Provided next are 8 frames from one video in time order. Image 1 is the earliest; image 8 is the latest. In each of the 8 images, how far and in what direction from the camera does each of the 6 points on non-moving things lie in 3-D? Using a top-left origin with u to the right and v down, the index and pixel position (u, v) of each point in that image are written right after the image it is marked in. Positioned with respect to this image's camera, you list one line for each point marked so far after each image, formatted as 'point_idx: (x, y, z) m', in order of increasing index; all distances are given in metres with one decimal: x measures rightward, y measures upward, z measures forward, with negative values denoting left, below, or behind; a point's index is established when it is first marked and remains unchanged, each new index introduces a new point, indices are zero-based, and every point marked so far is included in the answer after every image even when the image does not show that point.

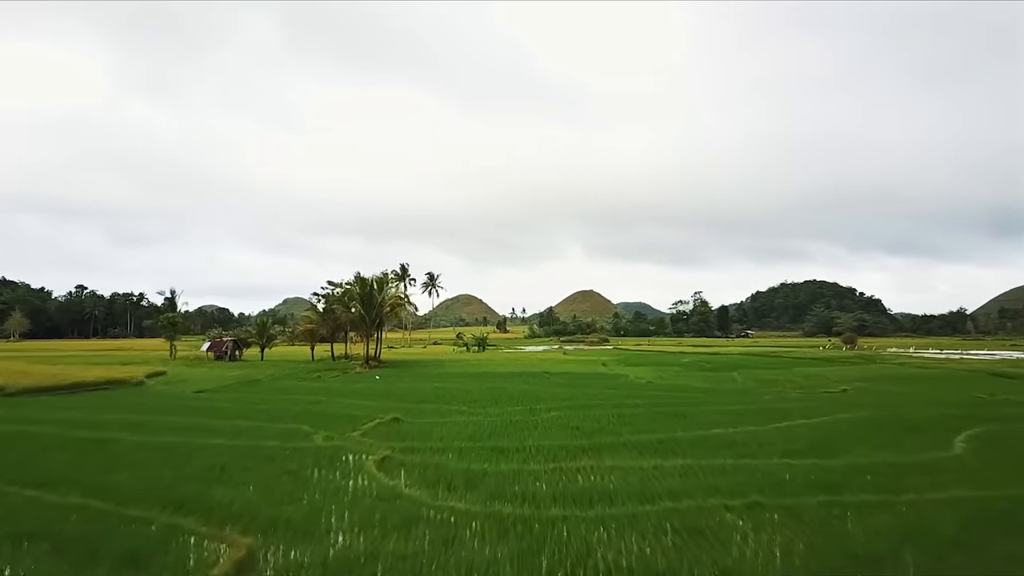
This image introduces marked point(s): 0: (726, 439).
0: (+6.4, -4.5, +17.0) m
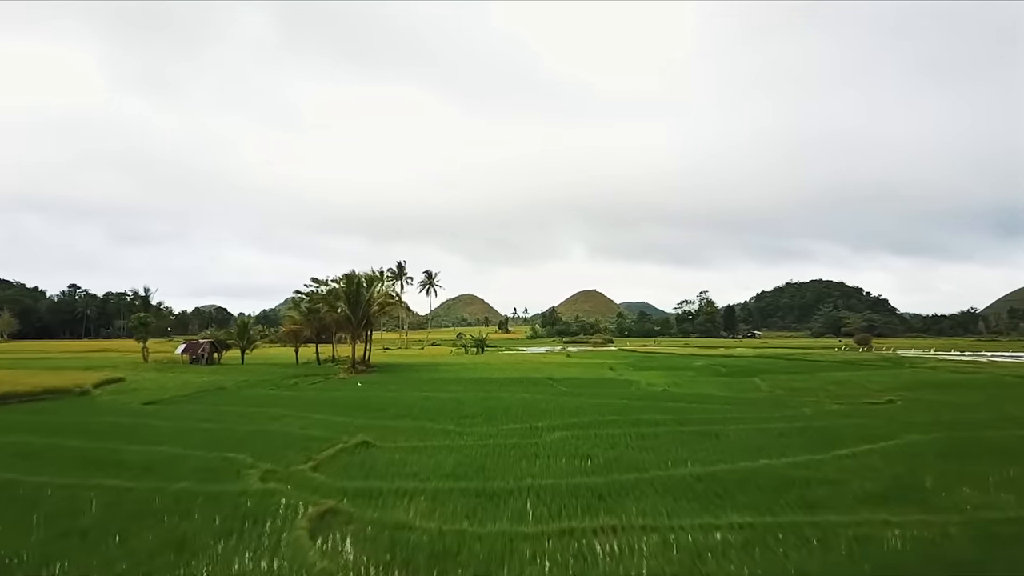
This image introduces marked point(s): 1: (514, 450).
0: (+6.2, -4.3, +13.2) m
1: (0.0, -4.6, +16.0) m
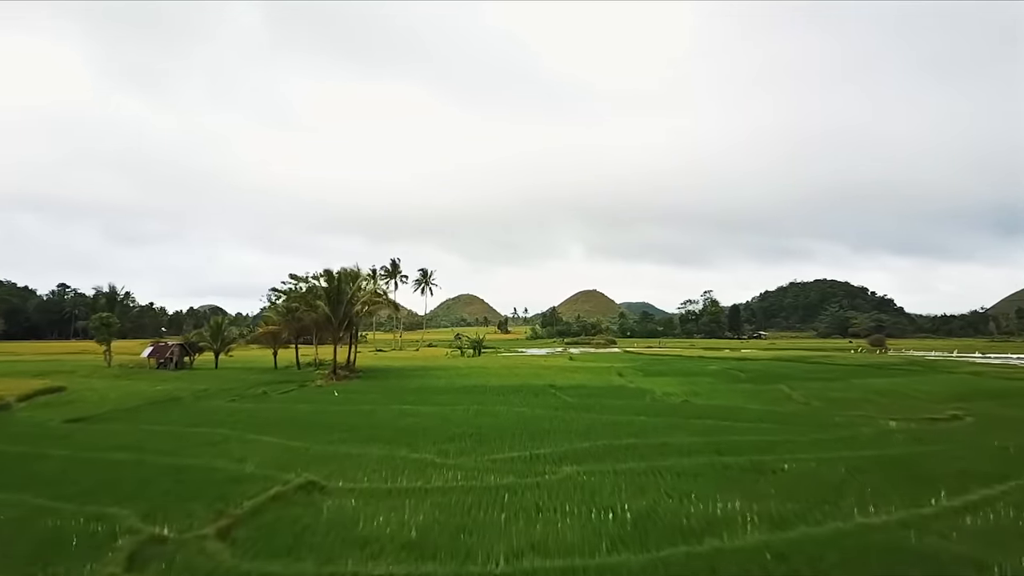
0: (+6.1, -4.1, +9.1) m
1: (-0.1, -4.4, +11.9) m
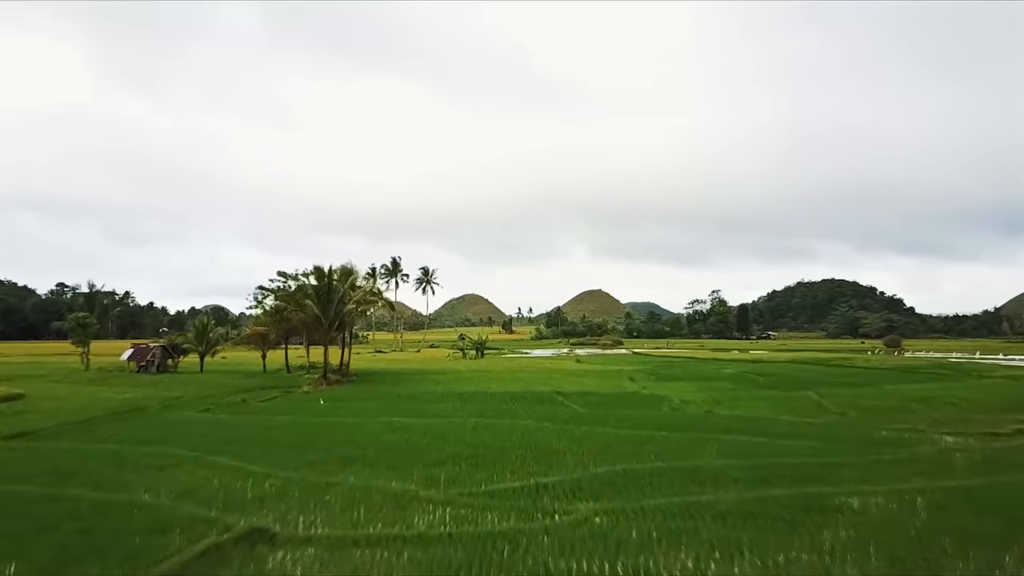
0: (+6.1, -4.0, +6.4) m
1: (-0.1, -4.3, +9.2) m
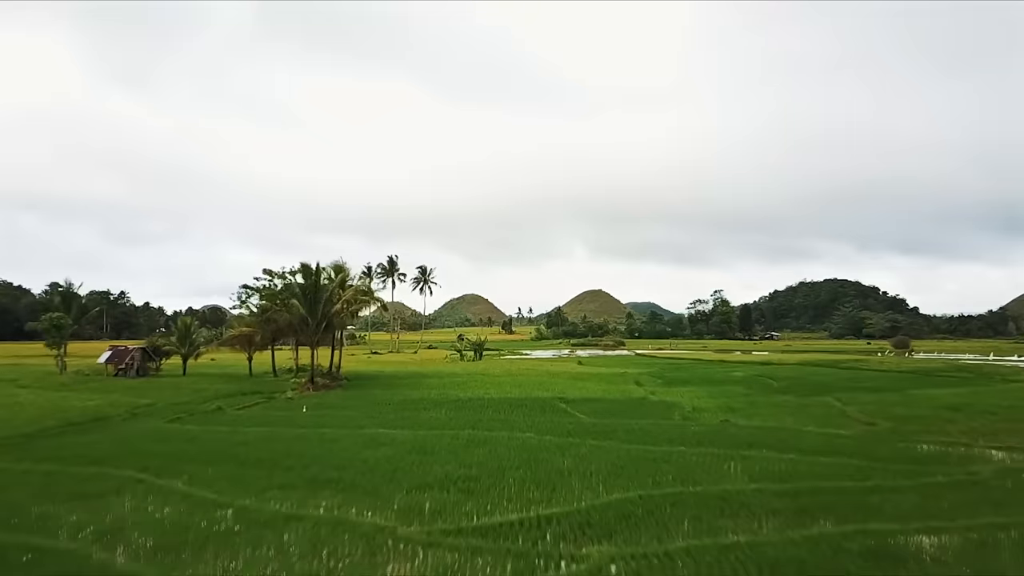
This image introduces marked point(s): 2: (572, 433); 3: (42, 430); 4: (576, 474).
0: (+6.0, -4.0, +4.2) m
1: (-0.1, -4.2, +7.1) m
2: (+2.1, -5.0, +19.8) m
3: (-15.8, -4.8, +19.1) m
4: (+1.7, -4.7, +14.4) m
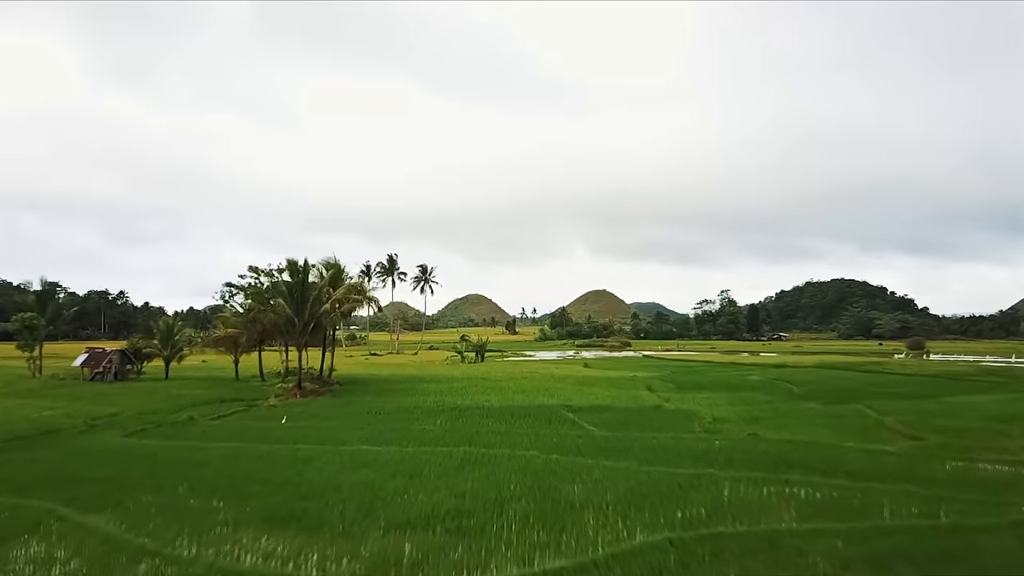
0: (+6.0, -3.8, +1.8) m
1: (-0.2, -4.1, +4.7) m
2: (+2.2, -4.9, +17.4) m
3: (-15.8, -4.7, +16.8) m
4: (+1.7, -4.6, +12.0) m
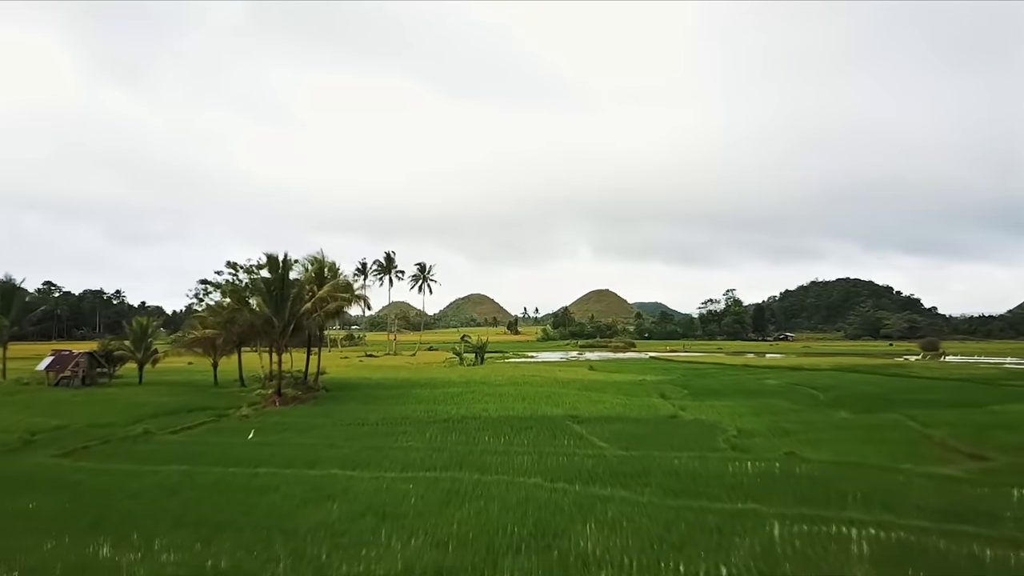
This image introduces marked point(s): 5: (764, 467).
0: (+5.9, -3.7, -0.9) m
1: (-0.2, -4.0, +2.0) m
2: (+2.1, -4.8, +14.7) m
3: (-15.8, -4.6, +14.2) m
4: (+1.6, -4.4, +9.3) m
5: (+7.3, -5.1, +16.5) m
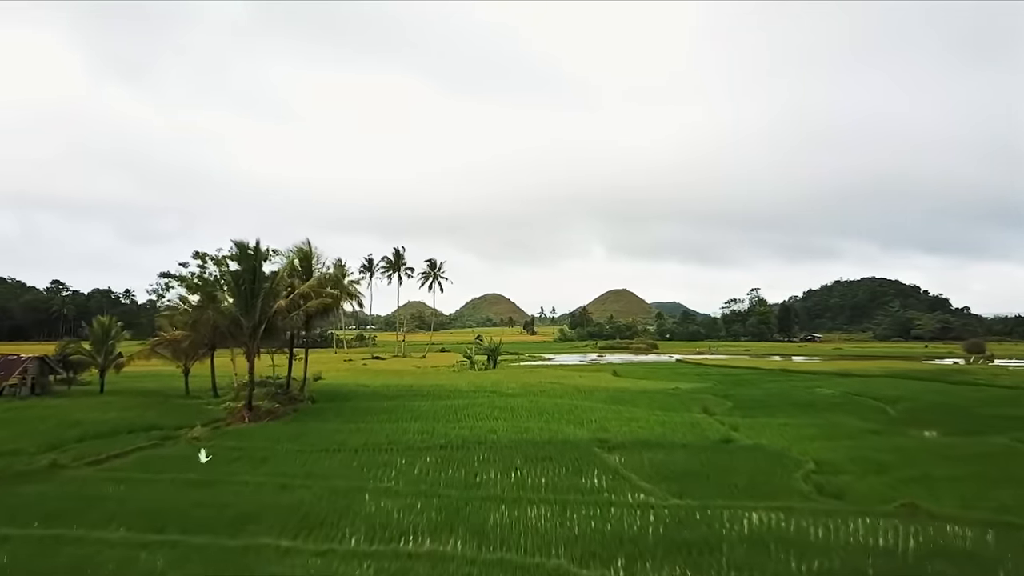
0: (+5.7, -3.5, -5.8) m
1: (-0.4, -3.7, -2.7) m
2: (+2.3, -4.5, +9.9) m
3: (-15.6, -4.3, +9.9) m
4: (+1.7, -4.2, +4.5) m
5: (+7.6, -4.9, +11.6) m
